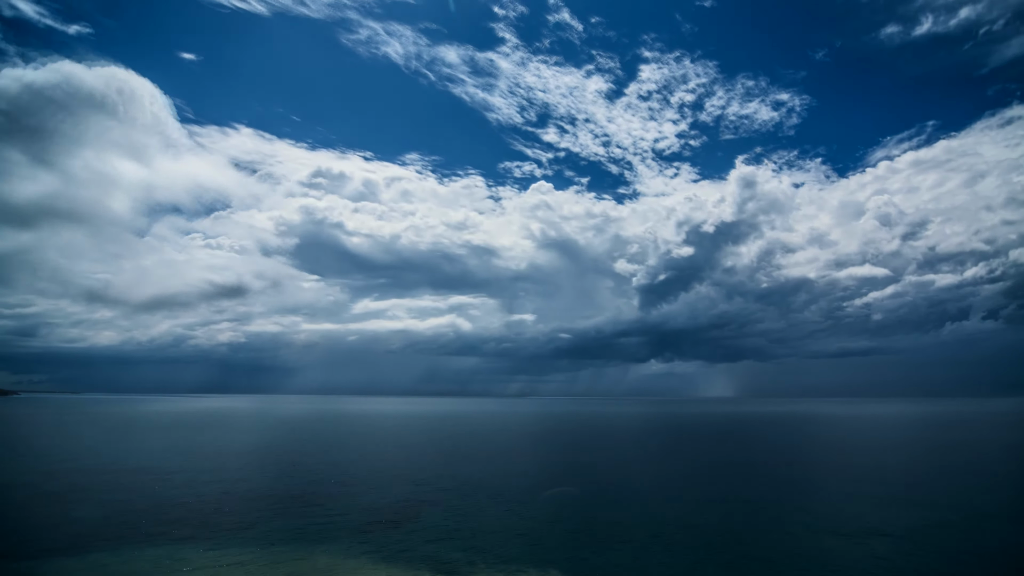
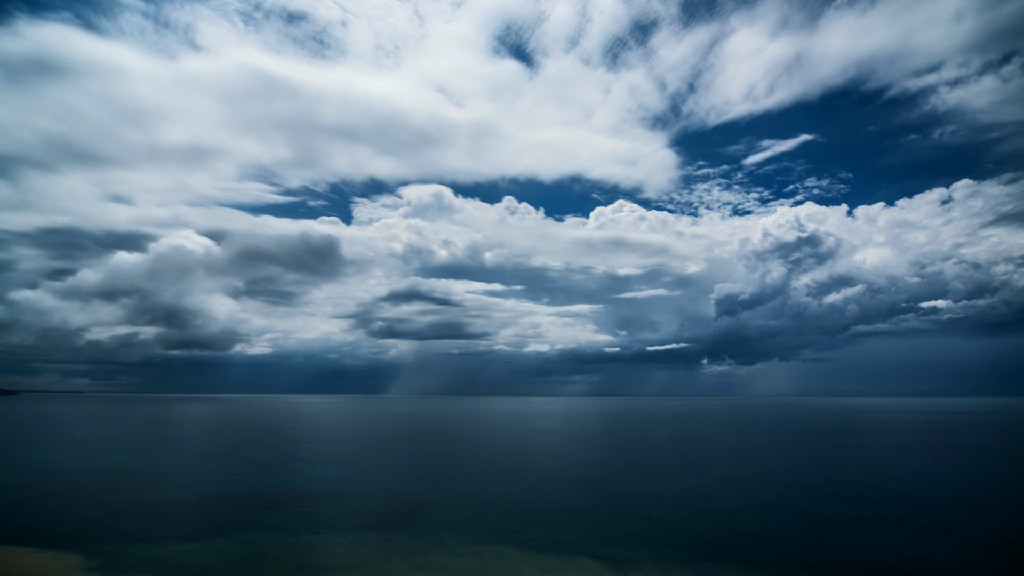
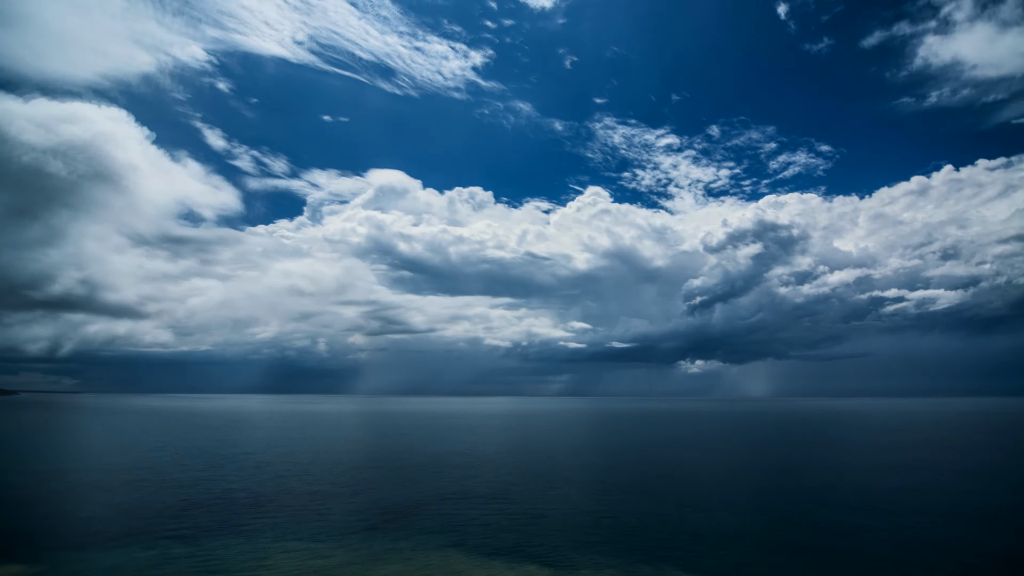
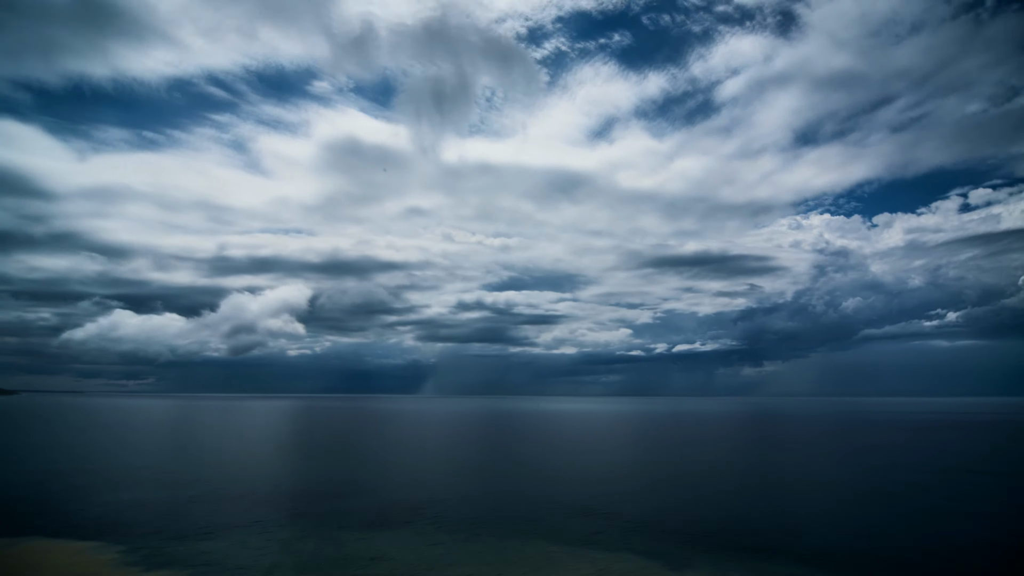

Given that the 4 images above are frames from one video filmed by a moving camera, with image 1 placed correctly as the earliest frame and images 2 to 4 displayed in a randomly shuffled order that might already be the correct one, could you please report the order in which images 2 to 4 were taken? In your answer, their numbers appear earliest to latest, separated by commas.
3, 2, 4
